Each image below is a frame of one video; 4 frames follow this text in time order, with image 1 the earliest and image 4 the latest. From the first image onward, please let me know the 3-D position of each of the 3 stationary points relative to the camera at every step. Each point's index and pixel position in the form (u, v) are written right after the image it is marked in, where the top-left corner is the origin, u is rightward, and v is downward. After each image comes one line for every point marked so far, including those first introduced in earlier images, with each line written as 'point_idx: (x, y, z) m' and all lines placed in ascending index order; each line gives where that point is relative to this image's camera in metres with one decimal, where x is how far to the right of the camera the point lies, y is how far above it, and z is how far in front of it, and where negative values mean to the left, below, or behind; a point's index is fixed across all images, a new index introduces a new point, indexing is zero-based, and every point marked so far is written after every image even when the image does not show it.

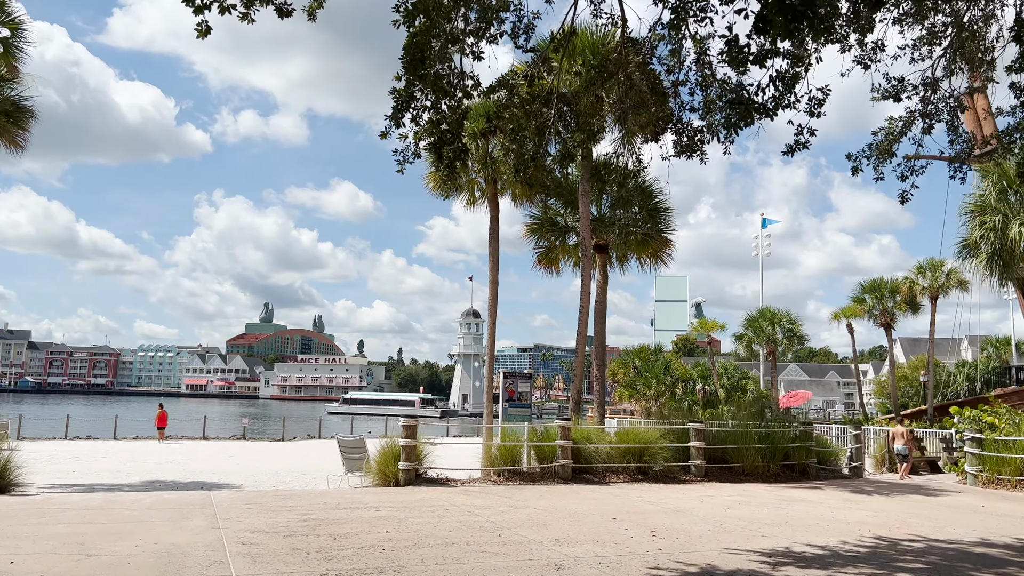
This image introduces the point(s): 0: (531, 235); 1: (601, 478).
0: (+0.5, +1.3, +17.5) m
1: (+1.7, -3.6, +13.3) m
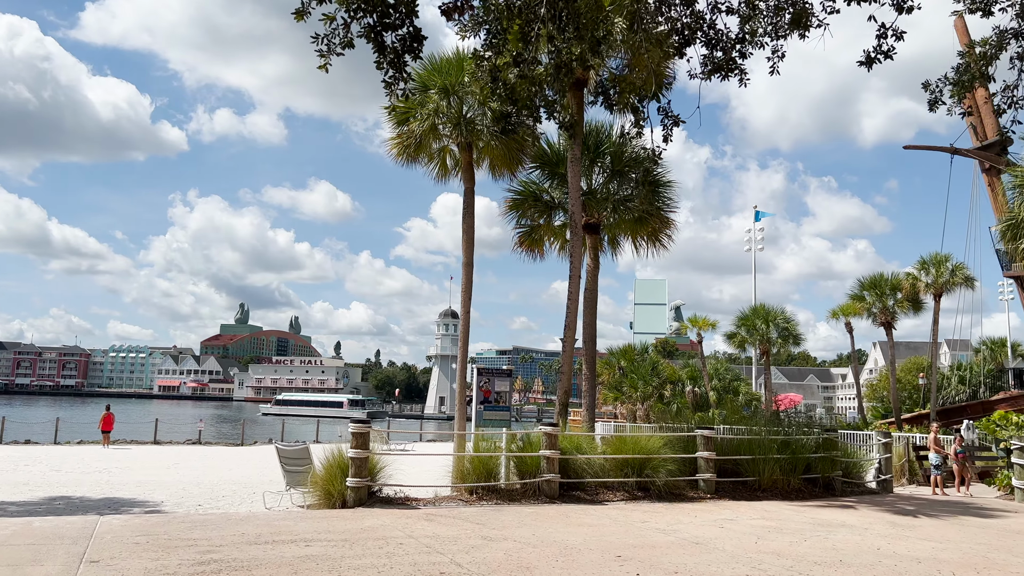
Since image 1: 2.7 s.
0: (0.0, +1.6, +15.3) m
1: (+1.3, -3.2, +11.1) m
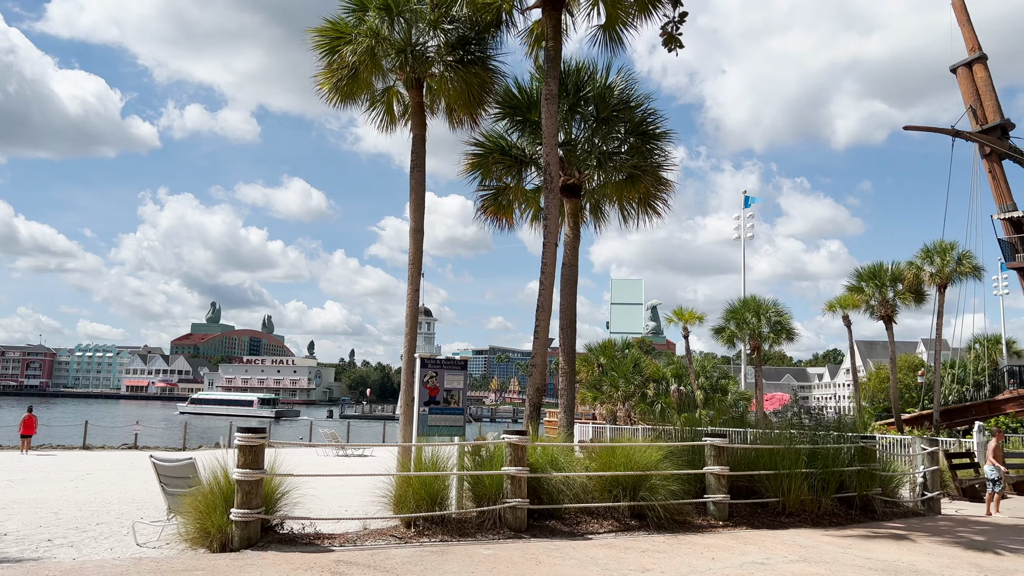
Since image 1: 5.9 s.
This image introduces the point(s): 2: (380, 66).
0: (-0.7, +2.0, +12.6) m
1: (+0.7, -2.8, +8.4) m
2: (-2.0, +3.4, +10.9) m
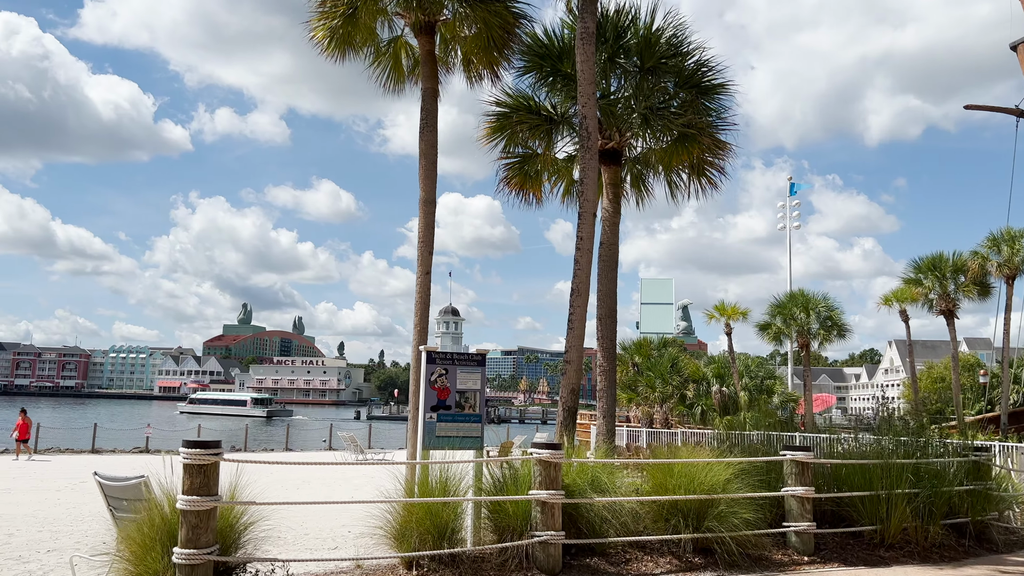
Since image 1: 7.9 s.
0: (-0.3, +2.3, +10.8) m
1: (+1.0, -2.6, +6.6) m
2: (-1.6, +3.6, +9.2) m
